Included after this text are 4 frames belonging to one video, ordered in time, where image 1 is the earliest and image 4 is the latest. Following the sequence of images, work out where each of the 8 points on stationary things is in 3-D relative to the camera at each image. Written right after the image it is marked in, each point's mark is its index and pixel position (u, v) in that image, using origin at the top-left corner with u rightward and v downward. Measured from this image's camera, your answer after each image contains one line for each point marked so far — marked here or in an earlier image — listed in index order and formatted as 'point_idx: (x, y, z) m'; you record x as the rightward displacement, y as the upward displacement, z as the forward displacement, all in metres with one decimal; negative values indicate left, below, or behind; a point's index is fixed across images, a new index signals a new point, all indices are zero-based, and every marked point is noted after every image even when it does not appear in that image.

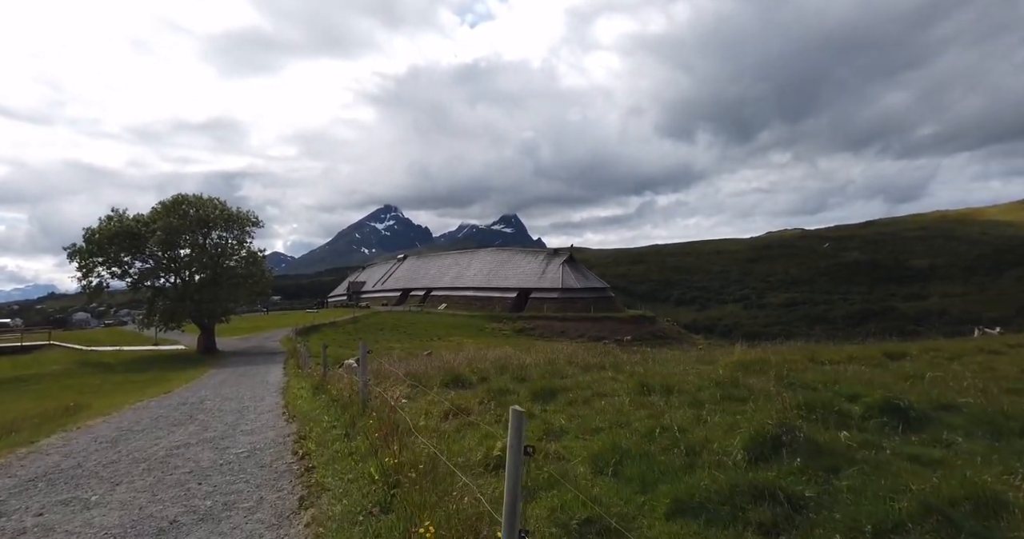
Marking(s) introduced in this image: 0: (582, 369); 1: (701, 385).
0: (+1.9, -2.8, +15.6) m
1: (+3.6, -2.2, +10.8) m
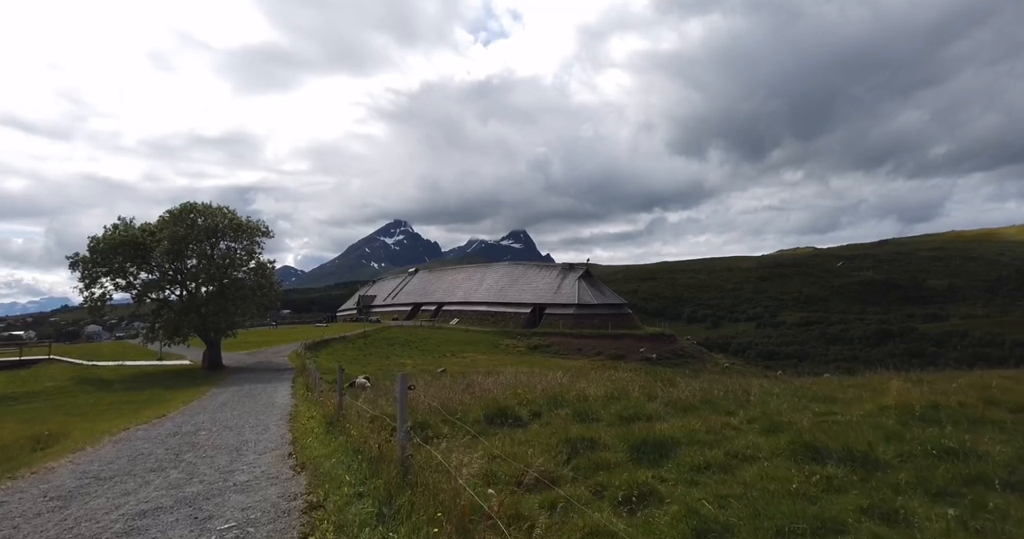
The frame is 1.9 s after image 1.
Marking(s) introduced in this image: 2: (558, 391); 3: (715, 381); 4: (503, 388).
0: (+3.4, -3.0, +12.1) m
1: (+5.0, -2.3, +7.3) m
2: (+1.4, -3.5, +16.5) m
3: (+6.2, -3.4, +17.3) m
4: (-0.3, -4.0, +18.6) m
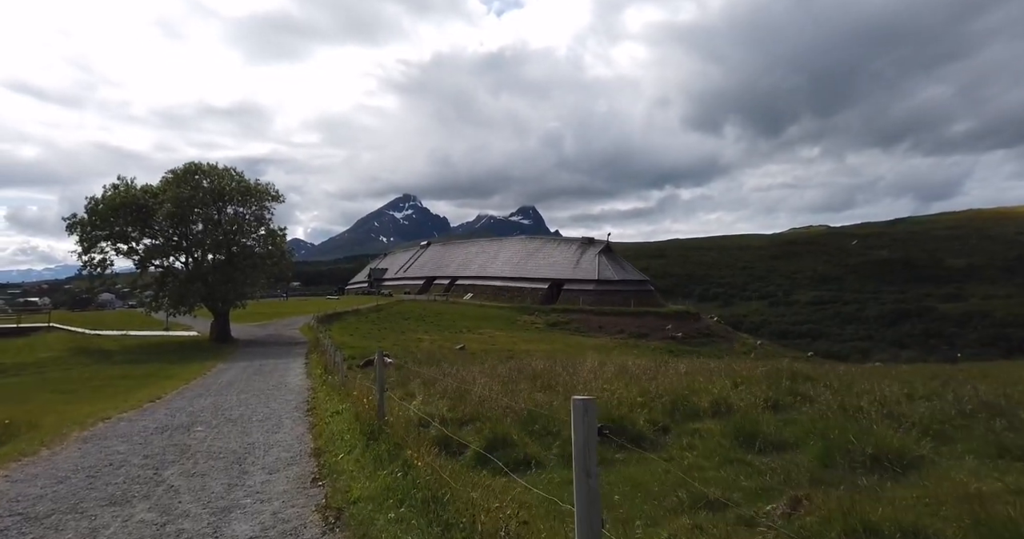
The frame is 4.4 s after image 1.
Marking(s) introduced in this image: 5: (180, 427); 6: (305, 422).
0: (+5.5, -2.2, +7.5) m
1: (+7.1, -1.7, +2.7) m
2: (+3.5, -2.5, +12.0) m
3: (+8.4, -2.5, +12.7) m
4: (+1.9, -2.8, +14.1) m
5: (-9.6, -4.5, +16.3) m
6: (-6.0, -4.4, +16.4) m
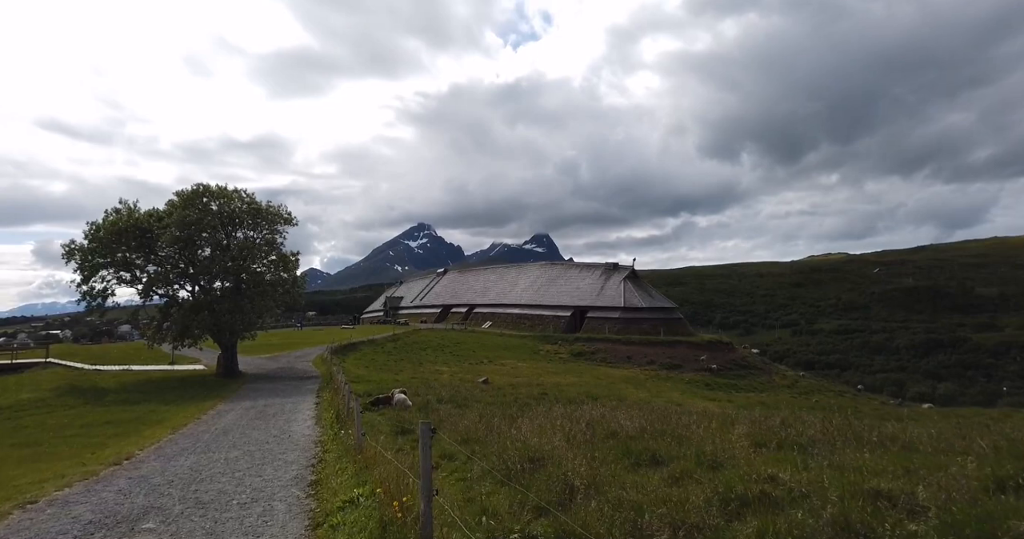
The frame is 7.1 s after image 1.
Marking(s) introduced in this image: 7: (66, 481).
0: (+7.1, -2.1, +2.2) m
1: (+8.5, -1.4, -2.6) m
2: (+5.3, -2.7, +6.7) m
3: (+10.1, -2.6, +7.4) m
4: (+3.7, -3.1, +8.9) m
5: (-7.8, -5.0, +11.3) m
6: (-4.2, -4.8, +11.3) m
7: (-12.0, -5.8, +15.3) m
